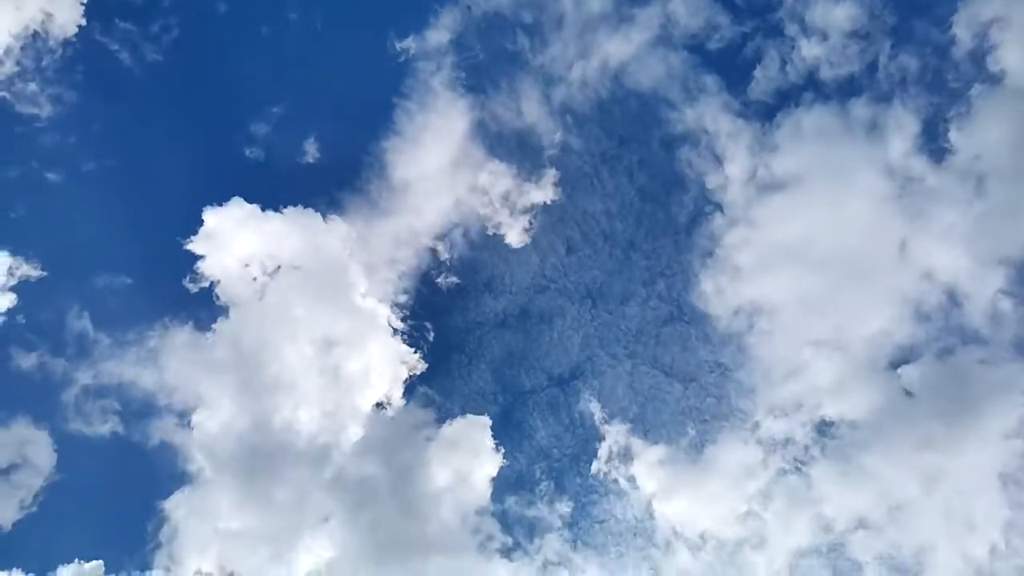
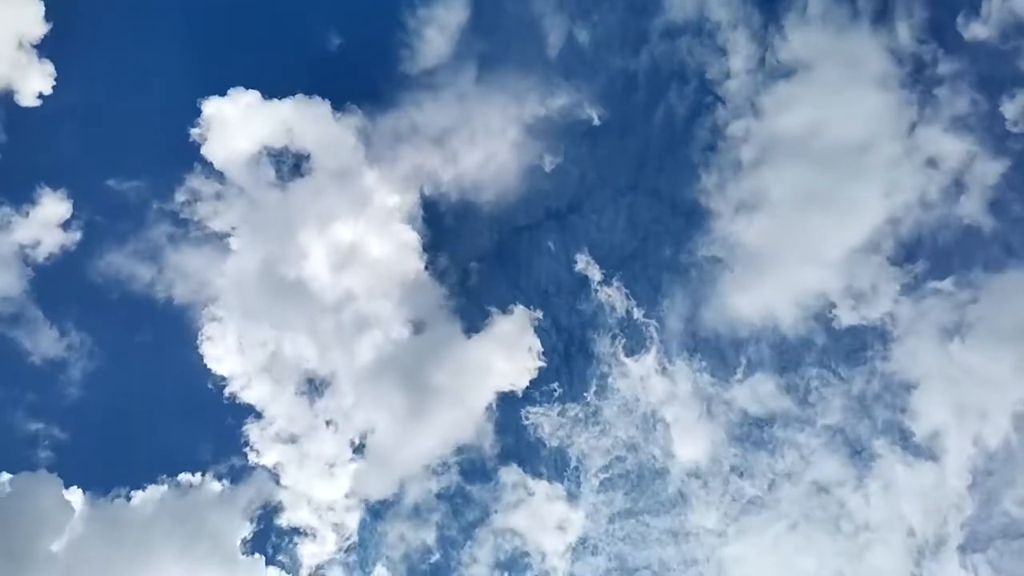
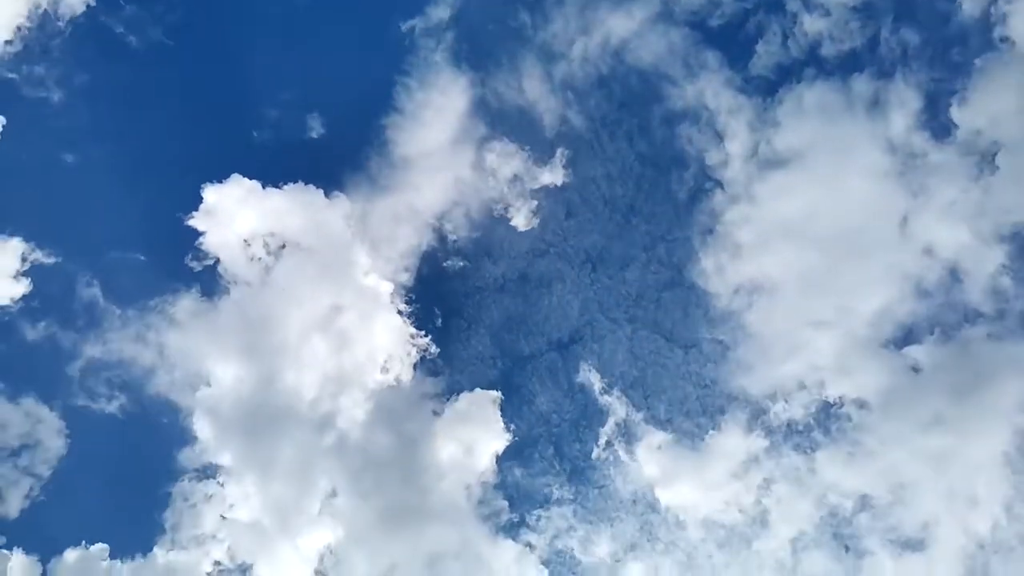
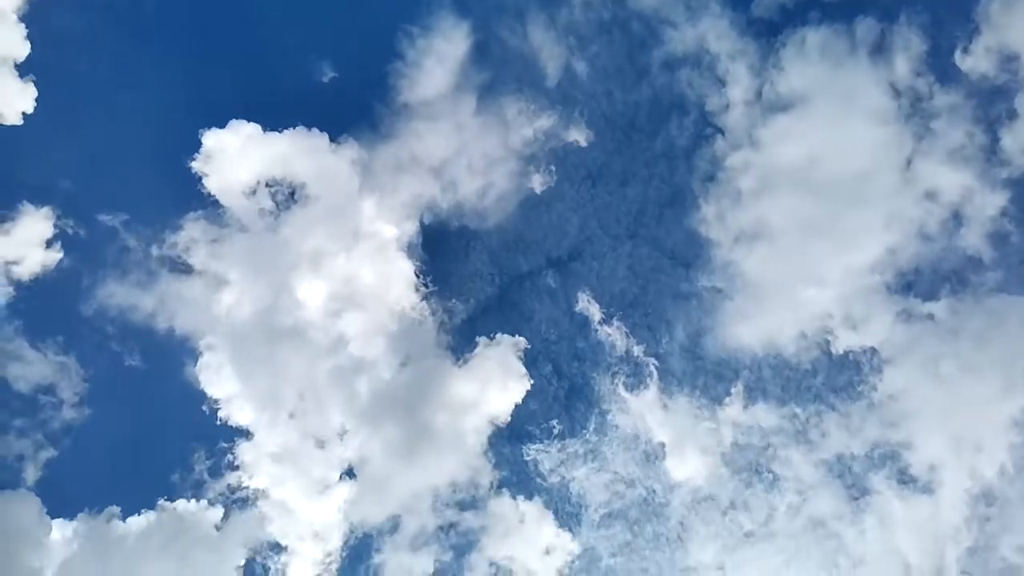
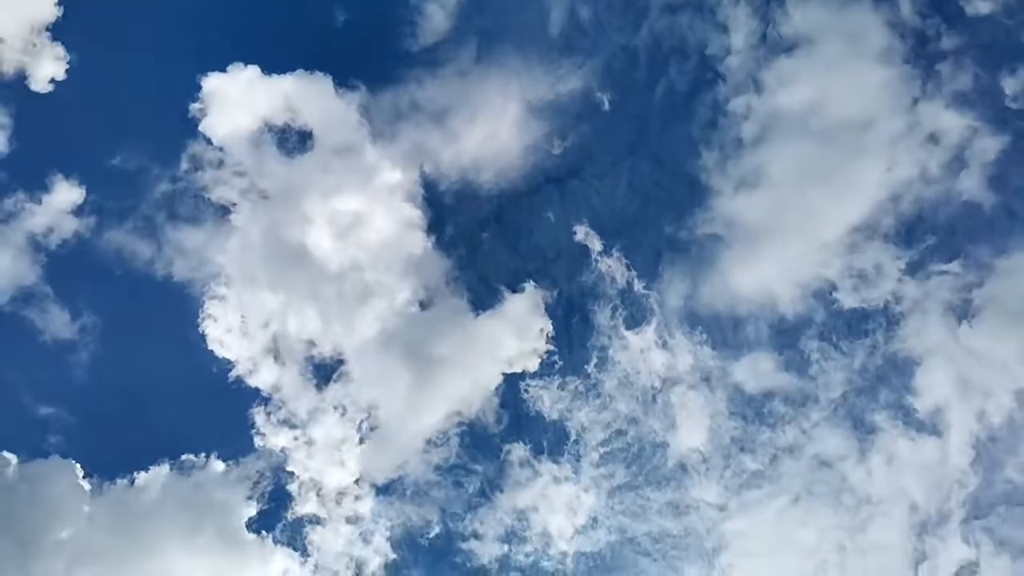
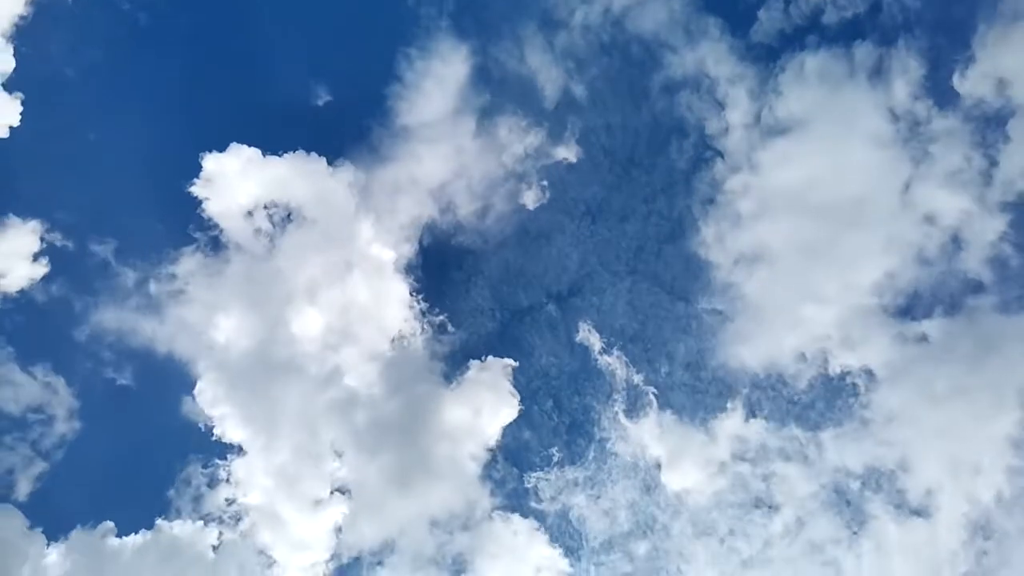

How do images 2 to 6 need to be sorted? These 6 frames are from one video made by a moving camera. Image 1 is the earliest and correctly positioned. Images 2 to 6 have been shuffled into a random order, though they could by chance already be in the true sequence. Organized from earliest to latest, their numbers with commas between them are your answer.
3, 6, 4, 2, 5
